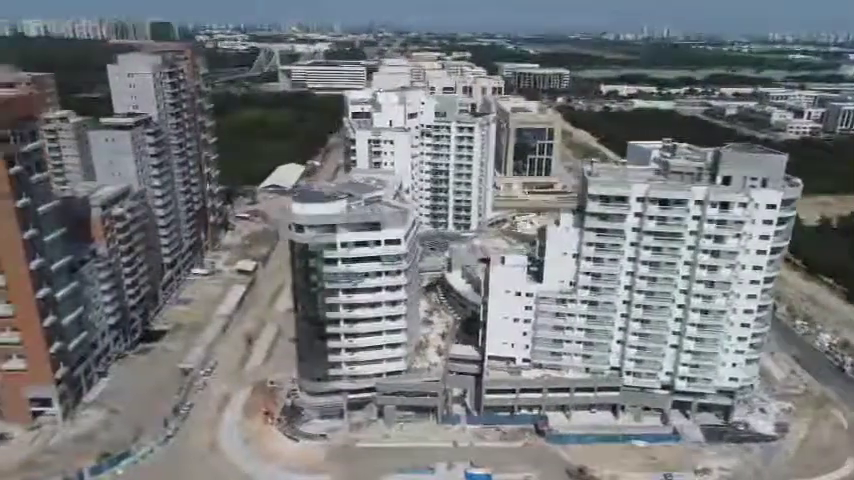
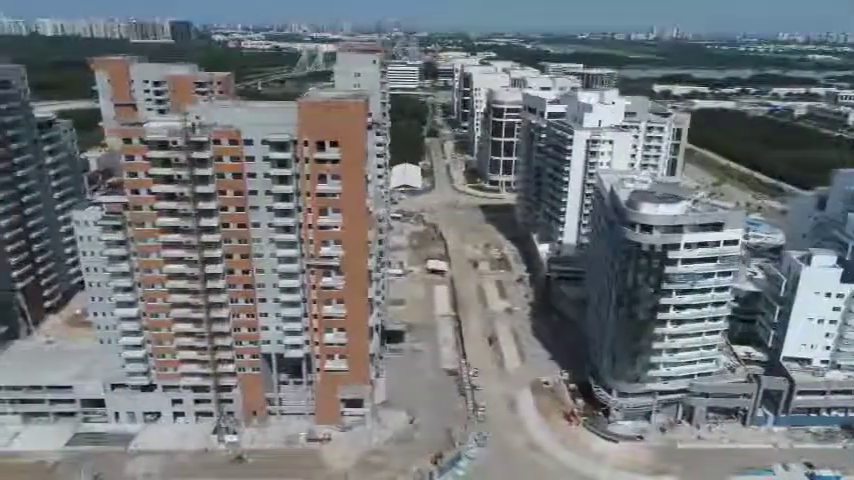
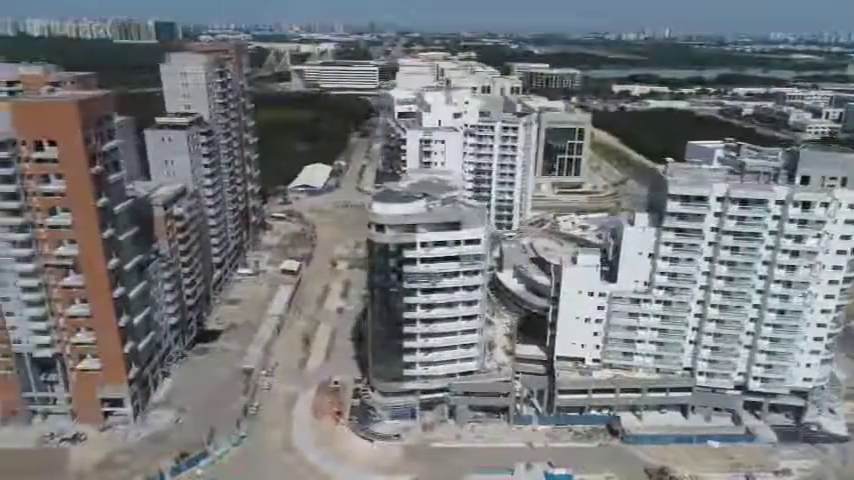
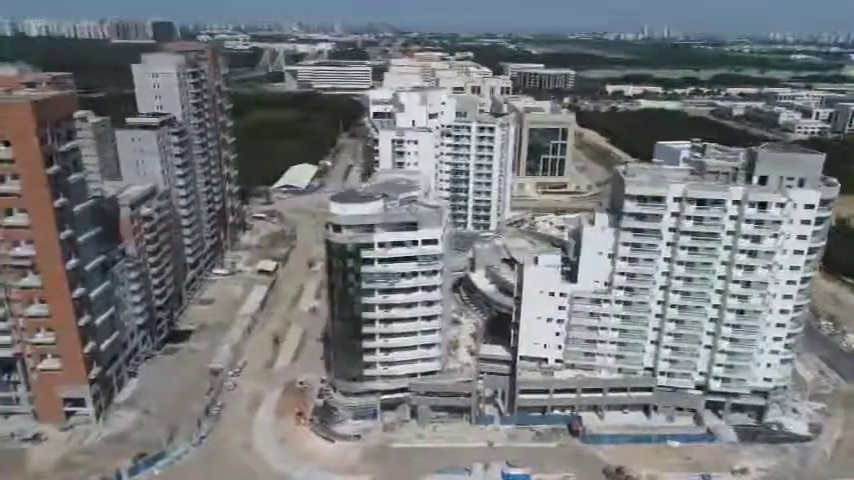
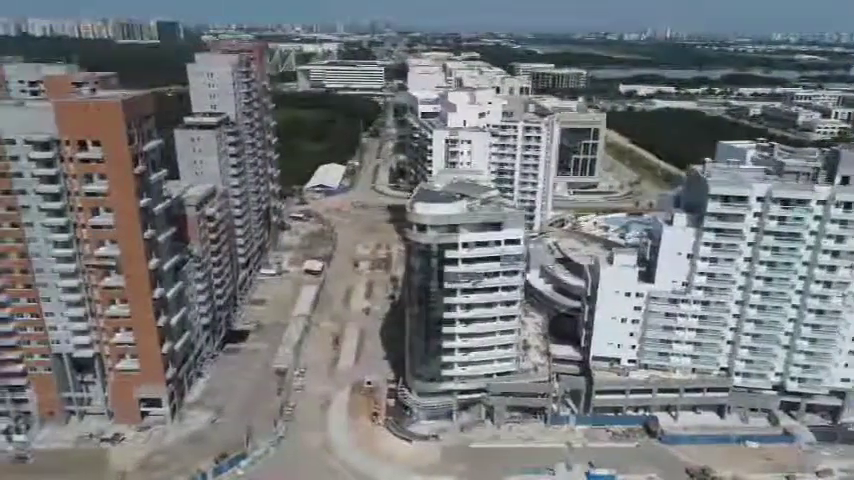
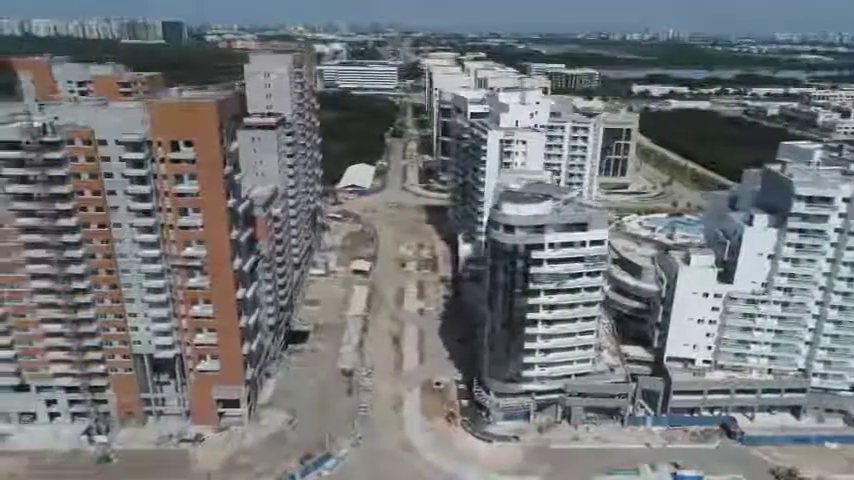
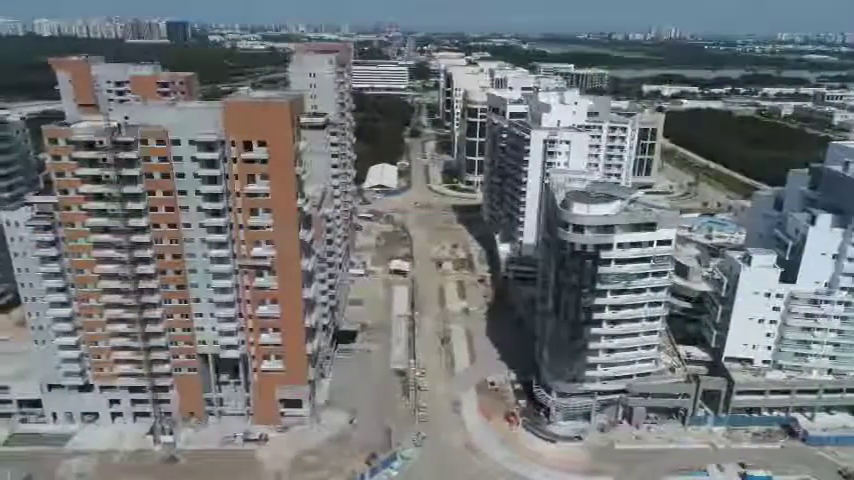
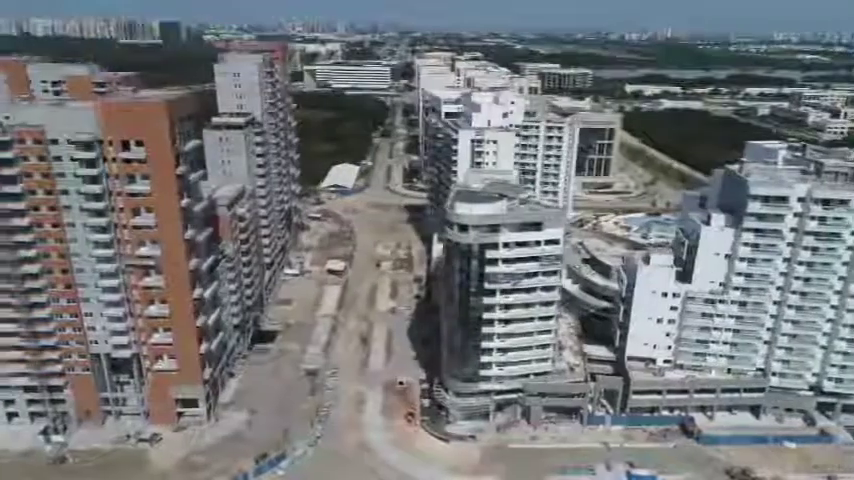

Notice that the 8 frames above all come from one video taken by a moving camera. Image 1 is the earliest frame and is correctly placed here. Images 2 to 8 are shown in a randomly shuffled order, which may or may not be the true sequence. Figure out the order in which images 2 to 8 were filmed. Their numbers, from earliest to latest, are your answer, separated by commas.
4, 3, 5, 8, 6, 7, 2
